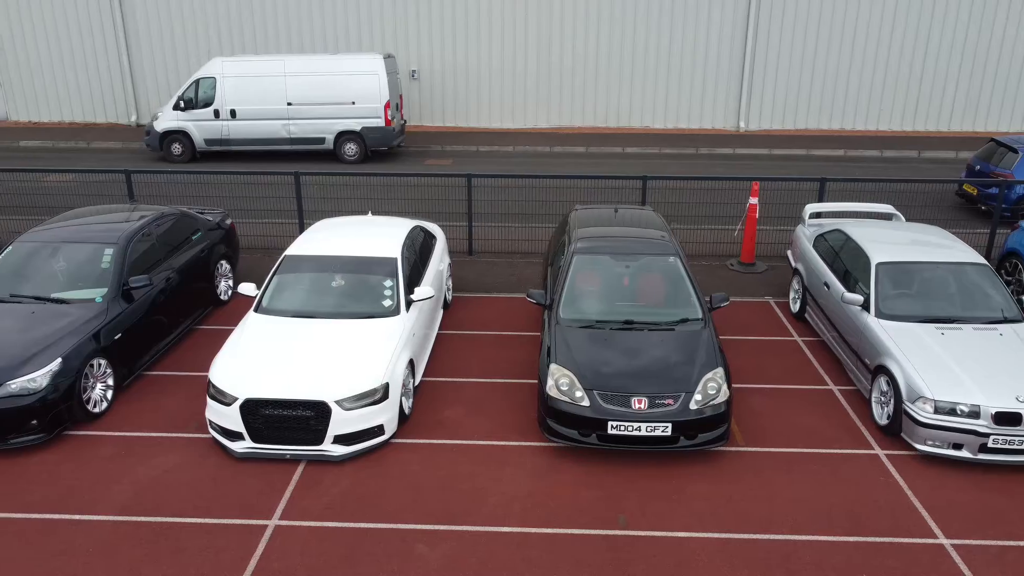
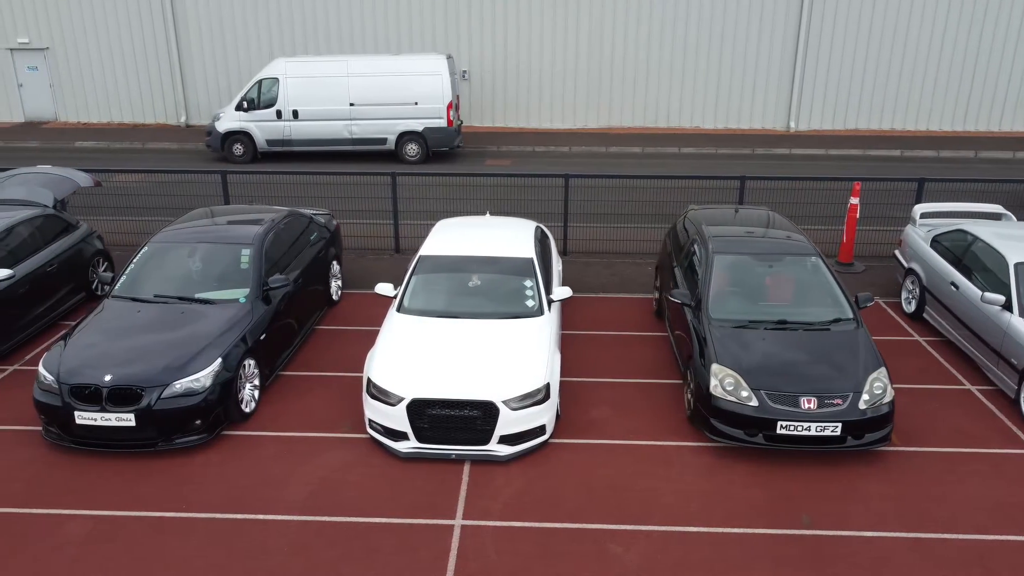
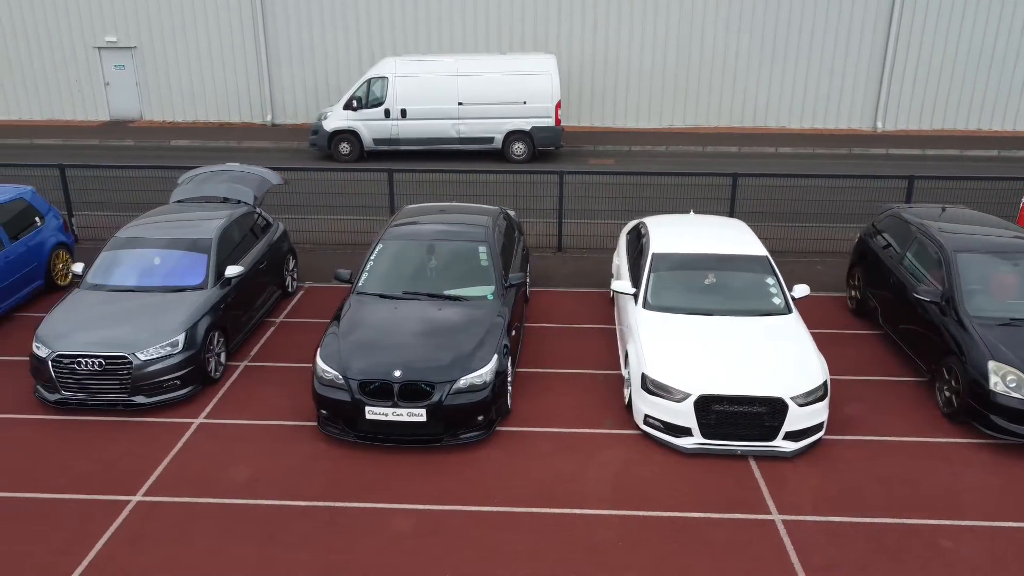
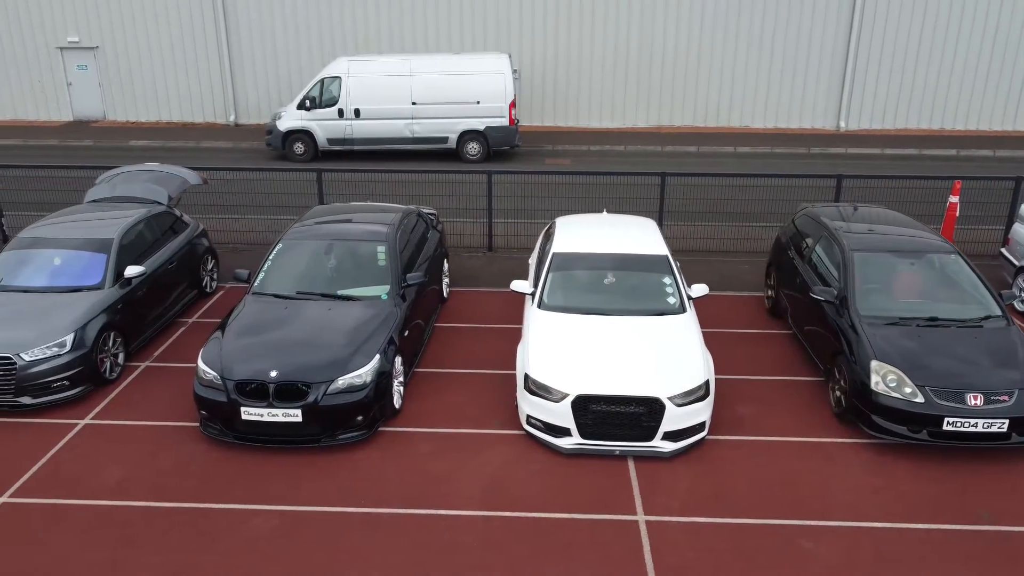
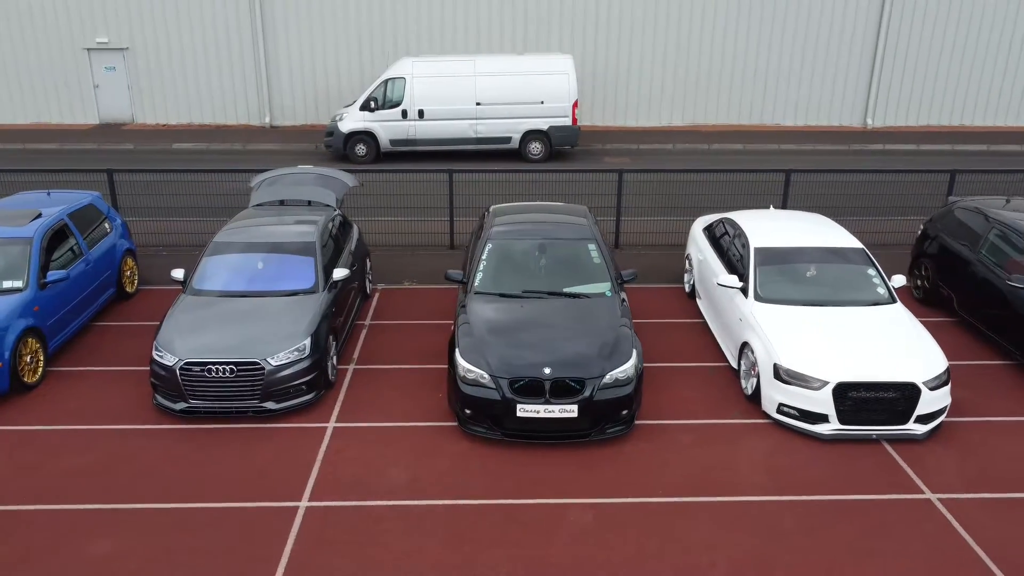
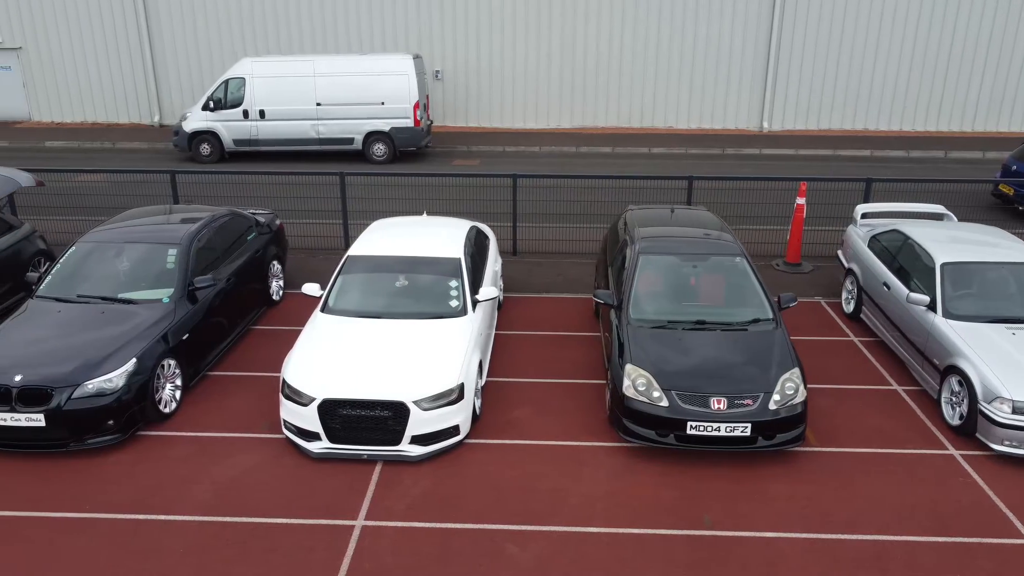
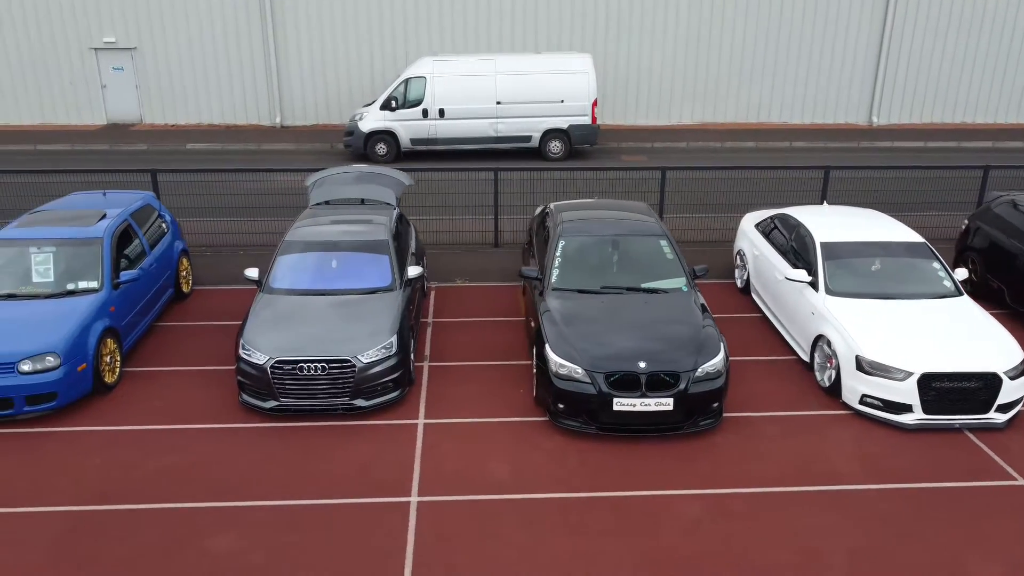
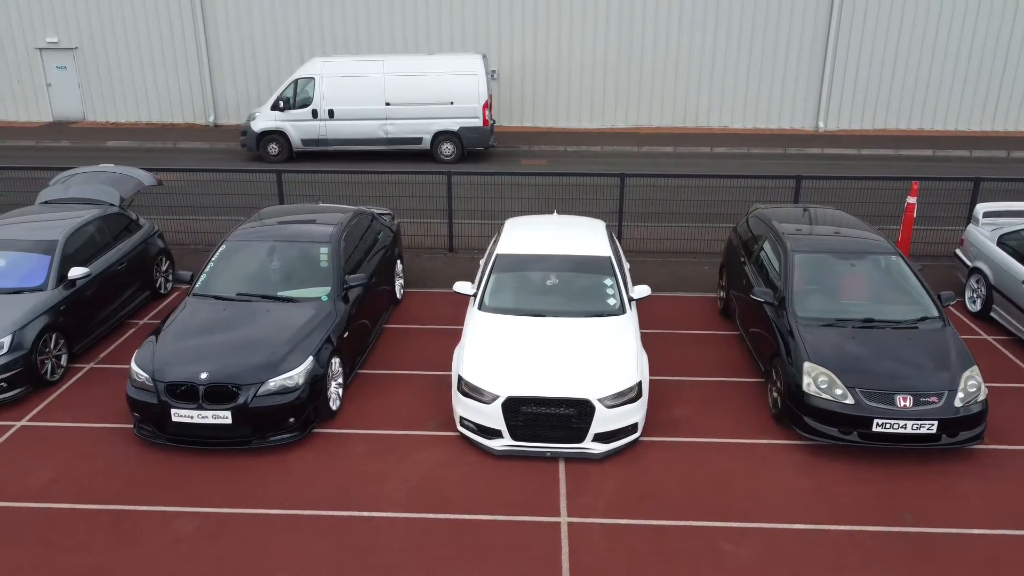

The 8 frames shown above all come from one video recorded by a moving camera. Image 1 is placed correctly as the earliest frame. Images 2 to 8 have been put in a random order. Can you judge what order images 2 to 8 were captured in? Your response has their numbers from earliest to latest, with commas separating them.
6, 2, 8, 4, 3, 5, 7
